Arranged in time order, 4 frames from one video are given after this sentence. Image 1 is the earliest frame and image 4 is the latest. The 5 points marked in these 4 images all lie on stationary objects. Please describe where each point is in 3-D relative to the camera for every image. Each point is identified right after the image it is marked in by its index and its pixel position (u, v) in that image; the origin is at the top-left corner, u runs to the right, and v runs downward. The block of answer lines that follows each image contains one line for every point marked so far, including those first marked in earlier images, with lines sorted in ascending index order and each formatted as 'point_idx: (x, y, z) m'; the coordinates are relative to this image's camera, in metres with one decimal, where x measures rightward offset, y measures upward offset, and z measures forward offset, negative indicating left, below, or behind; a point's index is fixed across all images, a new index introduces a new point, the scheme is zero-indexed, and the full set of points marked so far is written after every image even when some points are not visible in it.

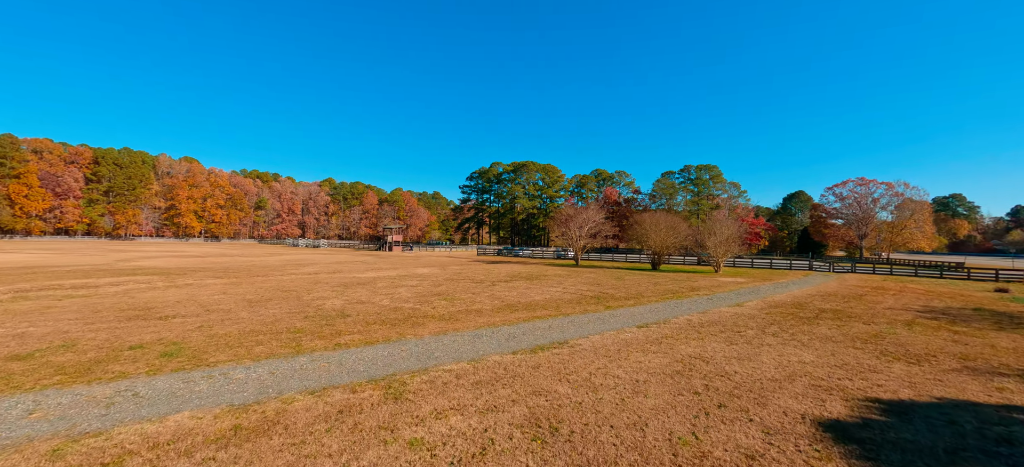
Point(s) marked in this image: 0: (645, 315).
0: (+3.3, -2.0, +9.3) m
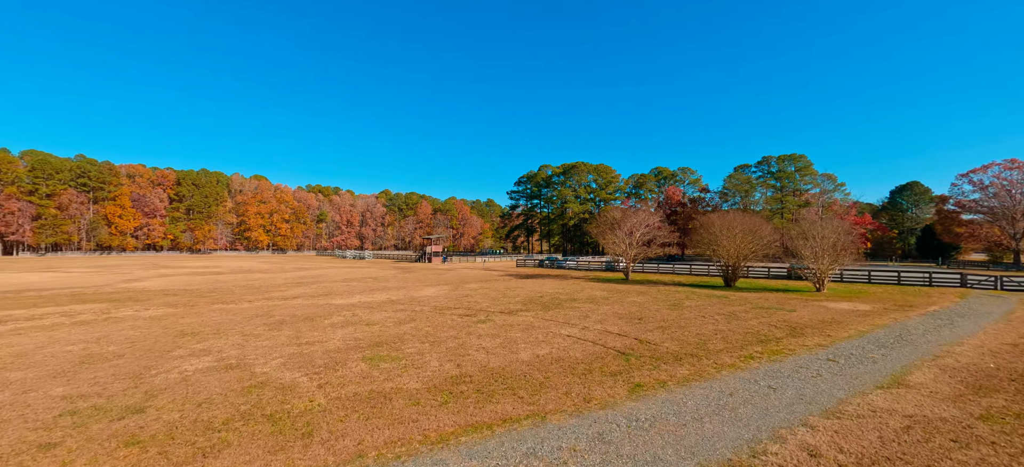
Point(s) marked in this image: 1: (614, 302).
0: (+2.3, -2.3, +4.4) m
1: (+3.8, -2.5, +13.9) m
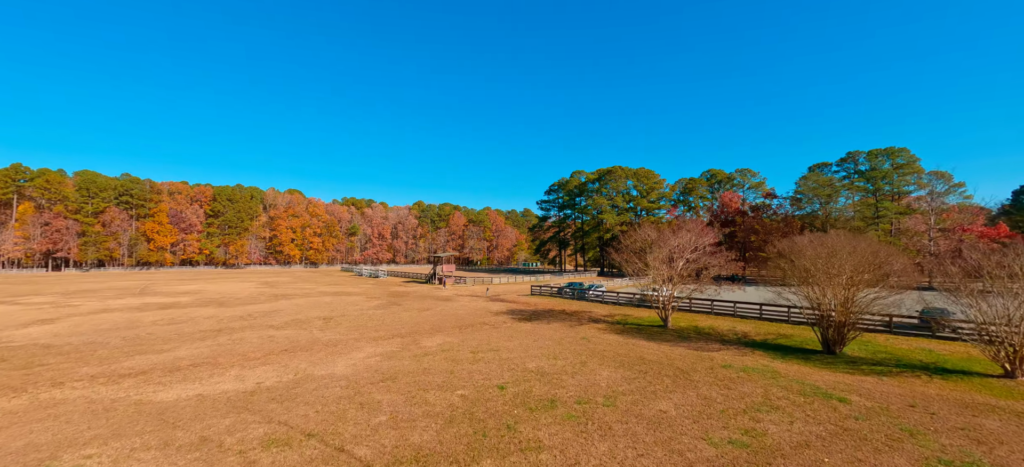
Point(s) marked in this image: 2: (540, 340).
0: (-0.5, -3.2, -1.9) m
1: (+2.1, -3.6, +7.3) m
2: (+1.0, -4.1, +14.3) m
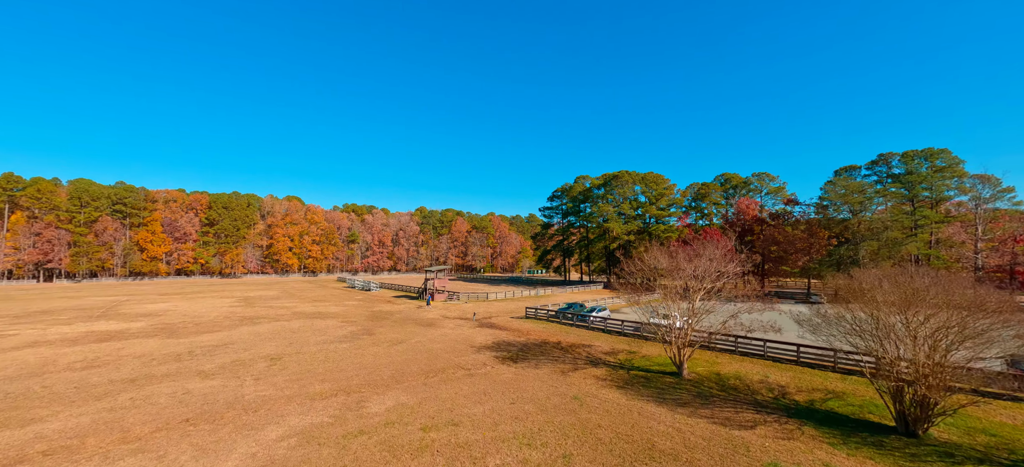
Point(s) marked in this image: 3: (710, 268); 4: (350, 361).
0: (-1.7, -4.0, -5.0) m
1: (+1.1, -4.5, +4.1) m
2: (+0.2, -5.0, +11.2) m
3: (+7.8, -1.4, +15.4) m
4: (-6.6, -5.3, +15.4) m
